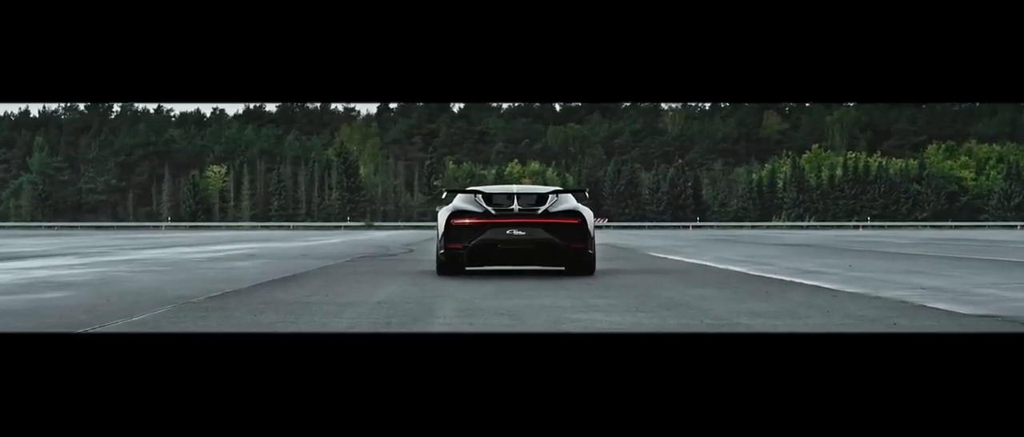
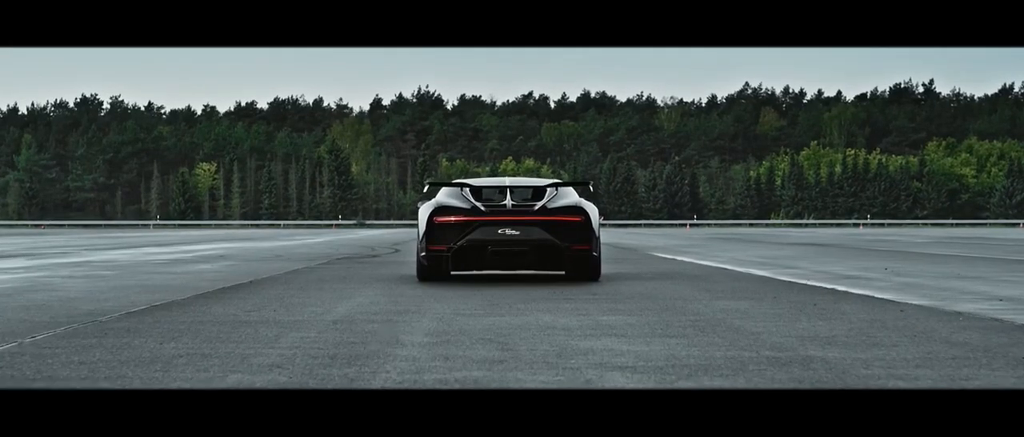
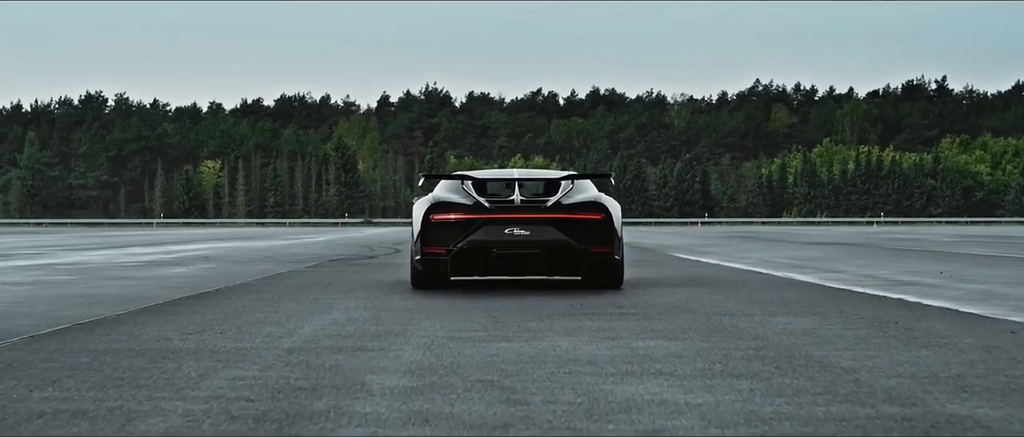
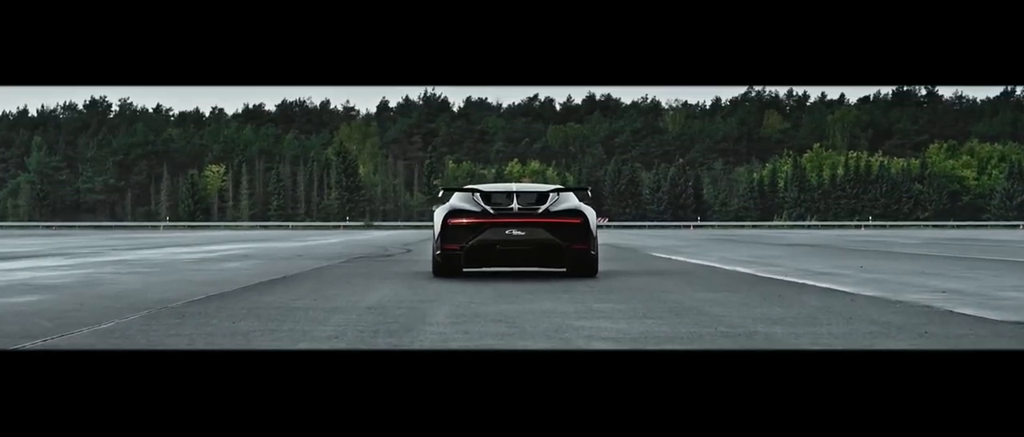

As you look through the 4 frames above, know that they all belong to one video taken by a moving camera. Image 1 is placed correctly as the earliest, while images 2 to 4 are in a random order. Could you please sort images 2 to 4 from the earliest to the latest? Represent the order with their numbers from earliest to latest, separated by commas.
4, 2, 3
